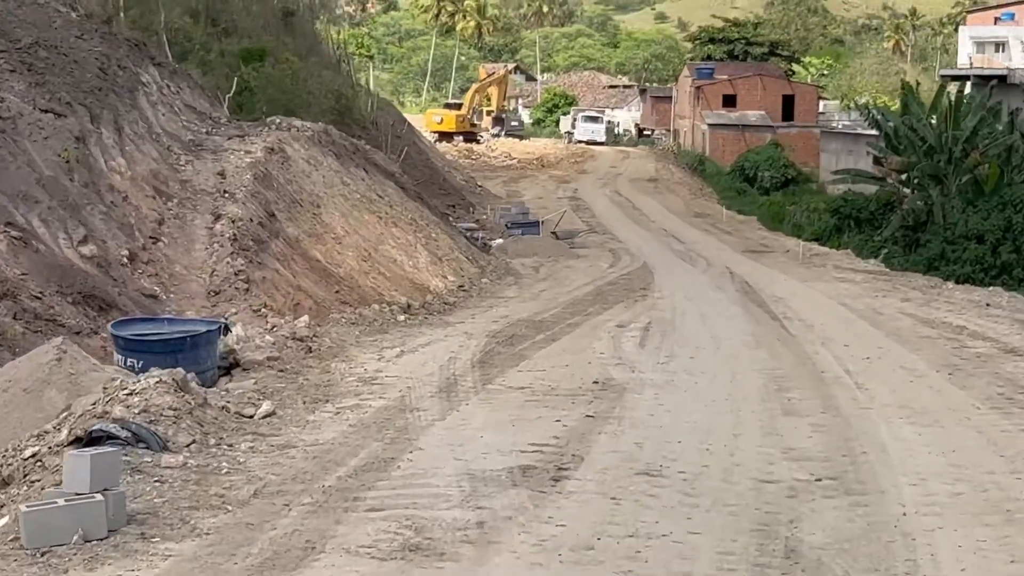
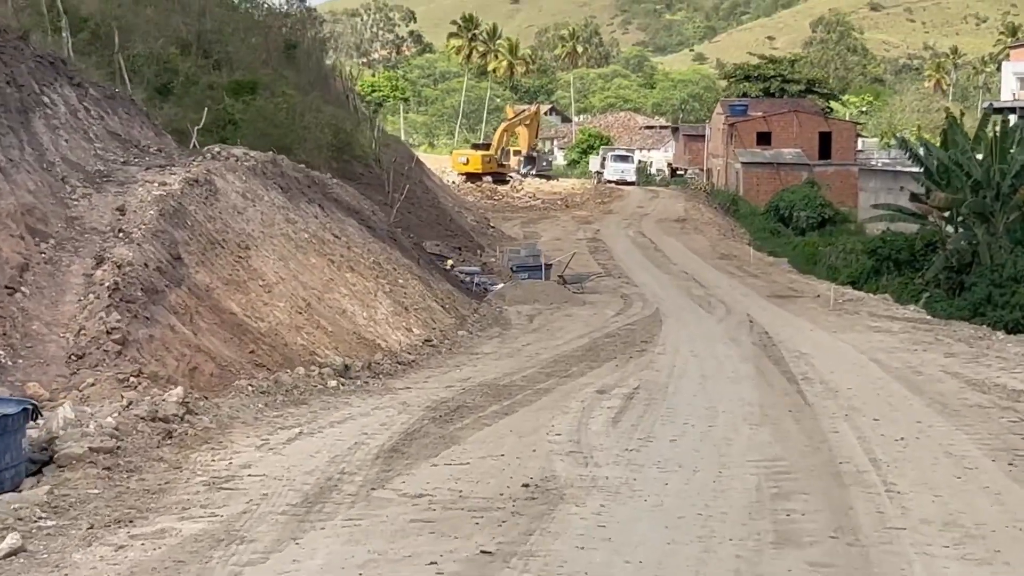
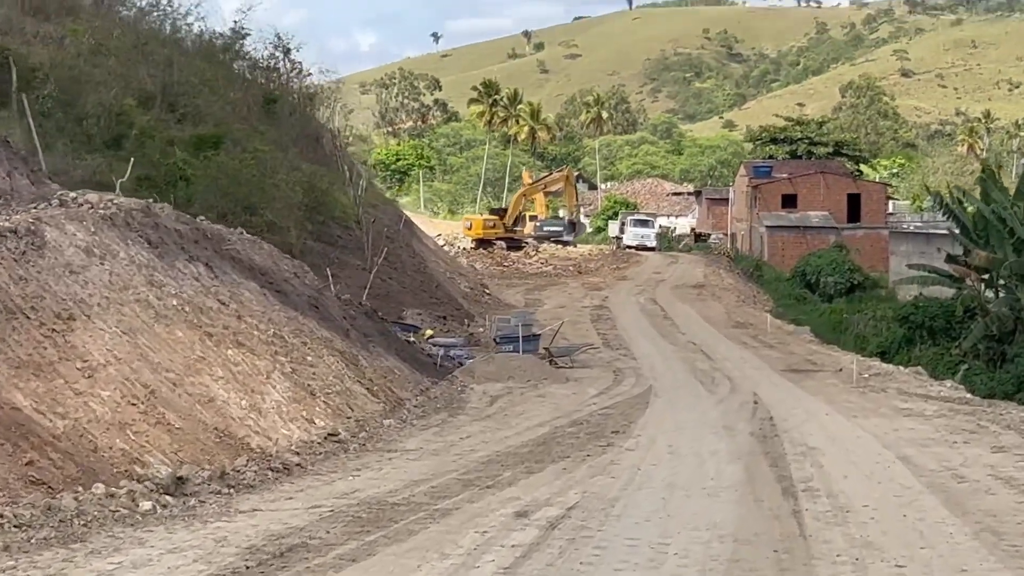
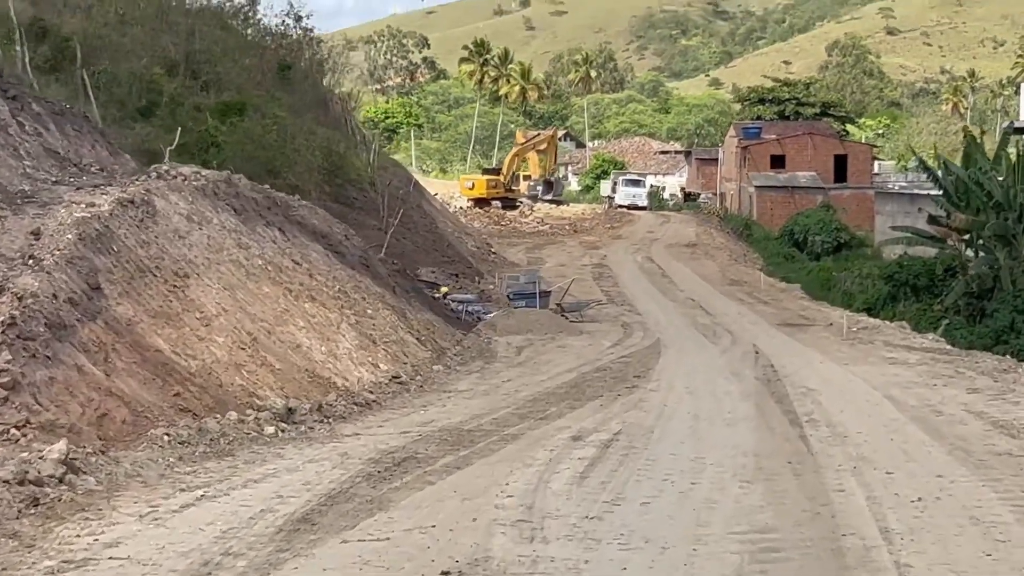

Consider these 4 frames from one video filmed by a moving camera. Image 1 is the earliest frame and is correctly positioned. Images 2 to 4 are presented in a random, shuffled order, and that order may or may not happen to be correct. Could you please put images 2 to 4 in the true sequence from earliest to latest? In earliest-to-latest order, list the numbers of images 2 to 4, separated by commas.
2, 4, 3
